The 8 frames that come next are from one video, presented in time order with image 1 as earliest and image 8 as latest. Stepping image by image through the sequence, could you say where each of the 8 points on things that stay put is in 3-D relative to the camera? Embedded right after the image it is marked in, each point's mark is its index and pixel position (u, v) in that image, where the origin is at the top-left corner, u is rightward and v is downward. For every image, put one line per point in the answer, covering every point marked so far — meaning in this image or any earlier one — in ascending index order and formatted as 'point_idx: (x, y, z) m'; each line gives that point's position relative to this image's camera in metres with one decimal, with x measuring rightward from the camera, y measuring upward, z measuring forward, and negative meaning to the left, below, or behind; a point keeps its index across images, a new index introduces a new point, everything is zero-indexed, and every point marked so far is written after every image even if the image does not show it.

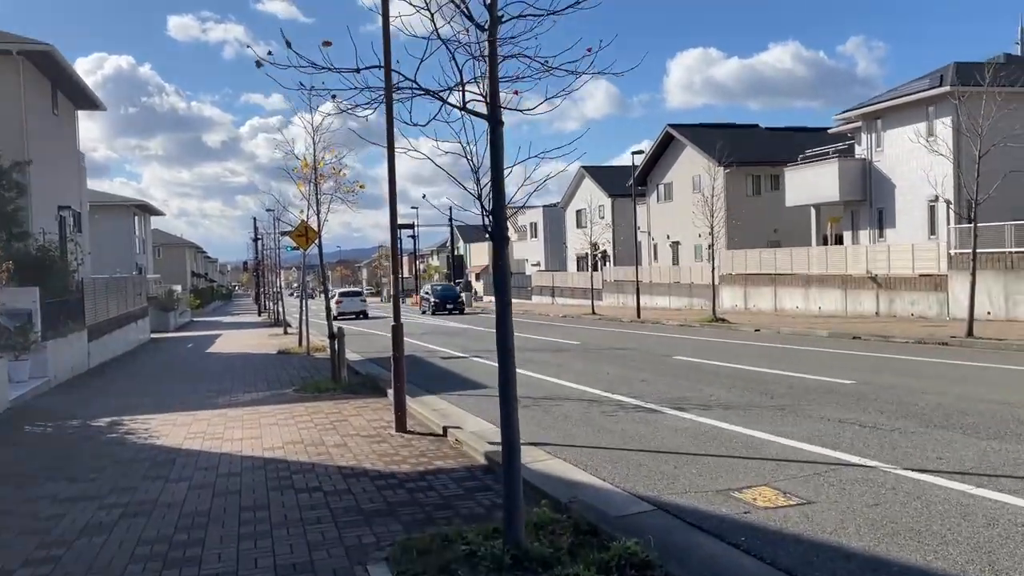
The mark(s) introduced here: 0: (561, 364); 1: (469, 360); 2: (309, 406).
0: (+1.0, -1.6, +17.3) m
1: (-1.0, -1.7, +19.6) m
2: (-3.1, -1.8, +13.0) m
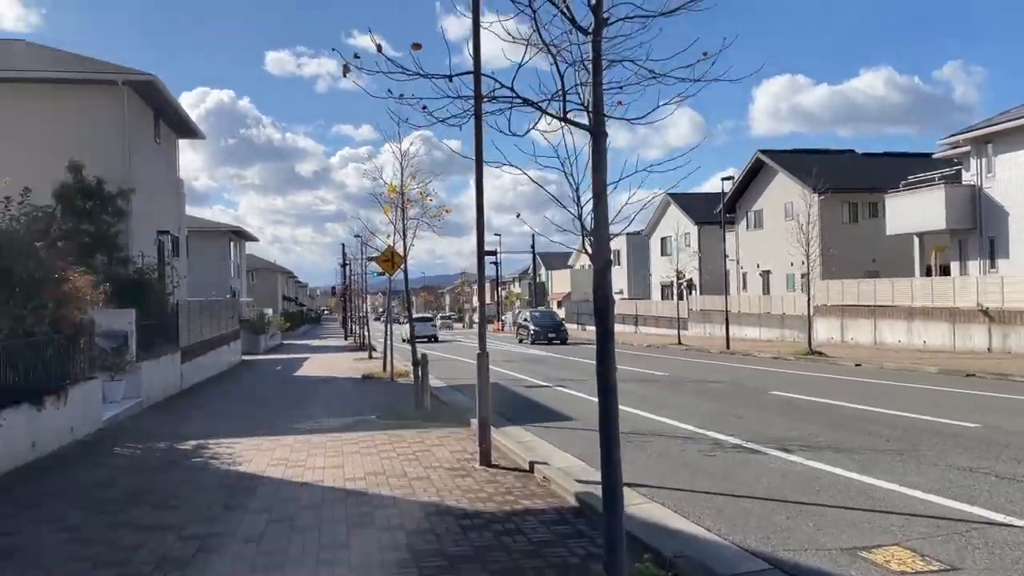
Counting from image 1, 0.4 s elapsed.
0: (+2.7, -2.1, +16.6) m
1: (+0.9, -2.3, +19.1) m
2: (-1.8, -2.2, +12.8) m
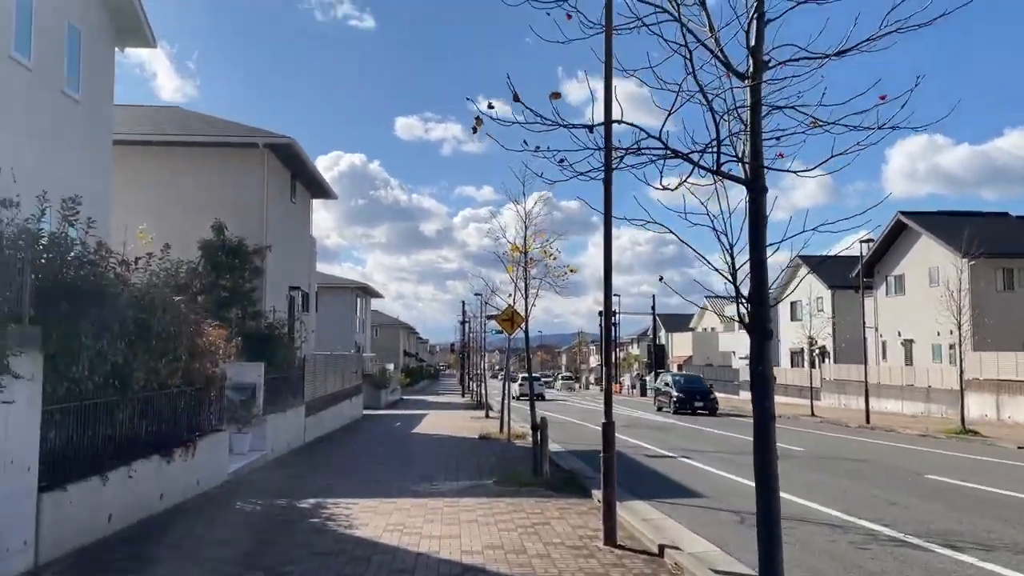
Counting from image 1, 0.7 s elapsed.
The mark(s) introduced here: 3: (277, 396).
0: (+5.0, -3.4, +15.4) m
1: (+3.6, -3.7, +18.1) m
2: (0.0, -3.1, +12.3) m
3: (-5.4, -2.5, +19.6) m
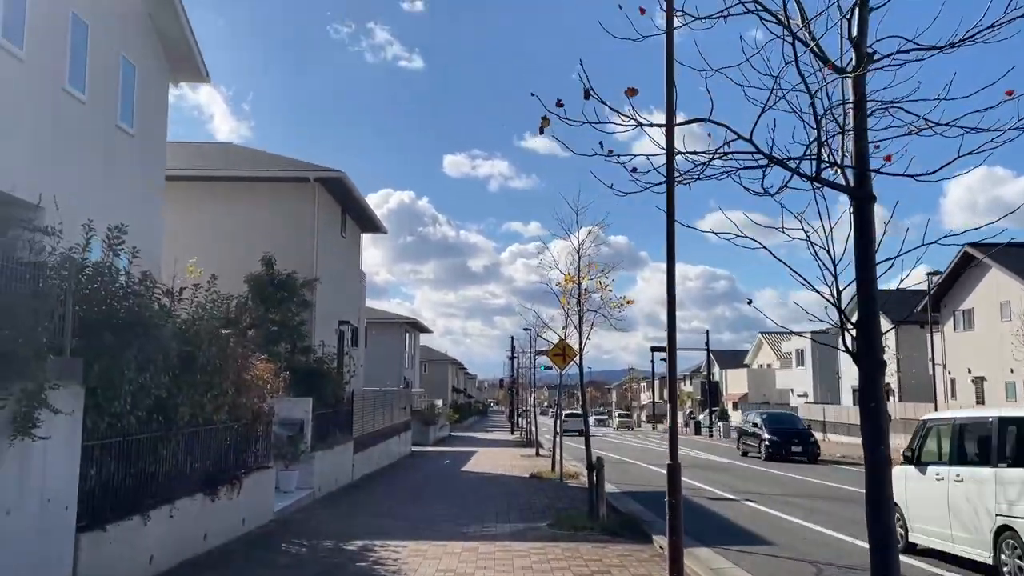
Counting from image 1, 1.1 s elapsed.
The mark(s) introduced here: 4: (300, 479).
0: (+5.9, -4.0, +14.5) m
1: (+4.7, -4.4, +17.2) m
2: (+0.7, -3.6, +11.6) m
3: (-4.2, -3.3, +19.2) m
4: (-4.3, -3.9, +17.3) m
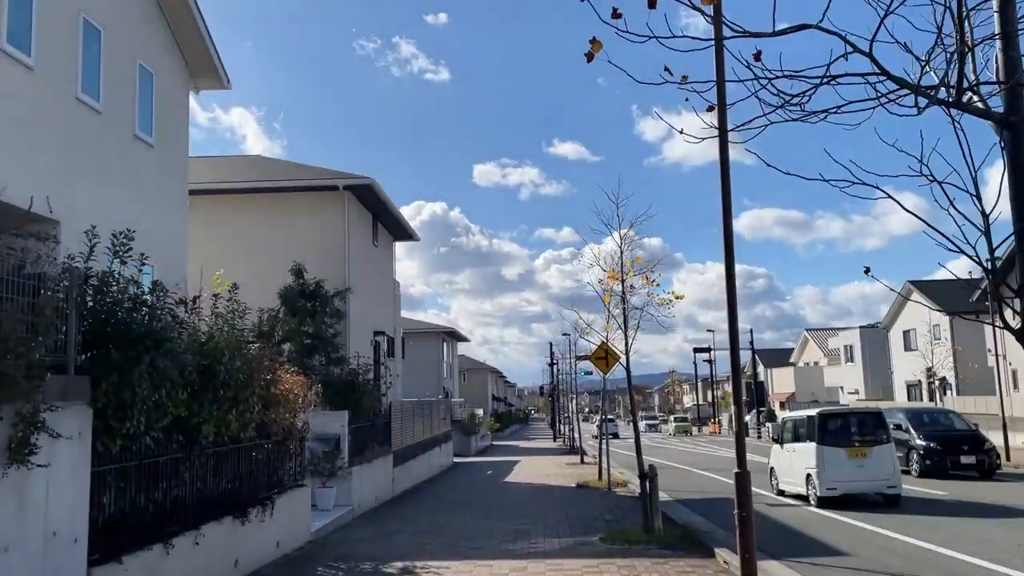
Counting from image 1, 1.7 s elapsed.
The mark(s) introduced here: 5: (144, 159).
0: (+6.7, -3.7, +13.4) m
1: (+5.6, -4.2, +16.1) m
2: (+1.4, -3.5, +10.7) m
3: (-3.3, -3.5, +18.6) m
4: (-3.4, -4.1, +16.6) m
5: (-6.2, +2.2, +14.4) m
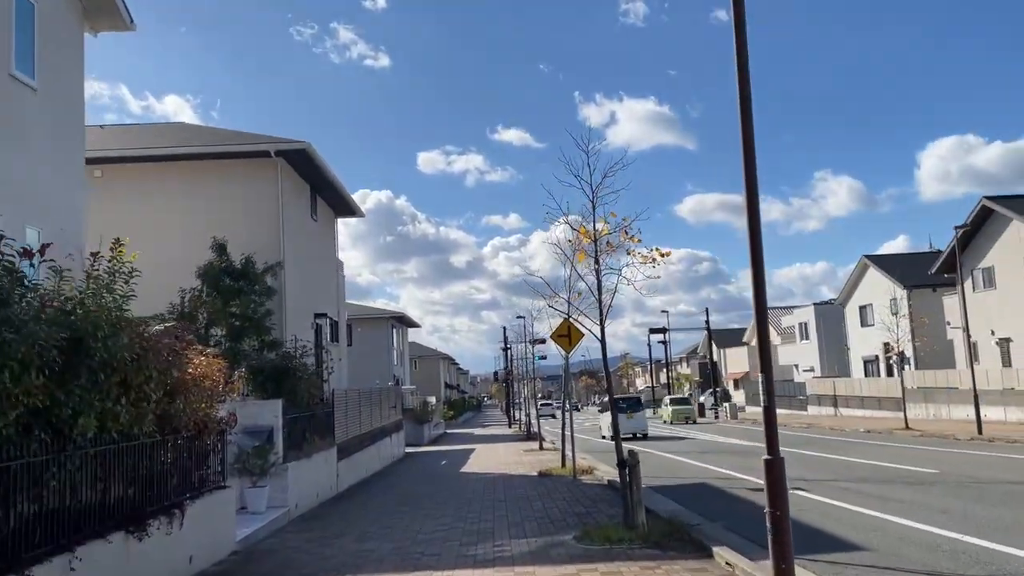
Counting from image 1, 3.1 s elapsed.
0: (+6.2, -3.1, +11.9) m
1: (+4.9, -3.6, +14.6) m
2: (+1.0, -3.0, +9.0) m
3: (-4.1, -2.9, +16.5) m
4: (-4.1, -3.6, +14.5) m
5: (-6.9, +2.6, +12.0) m
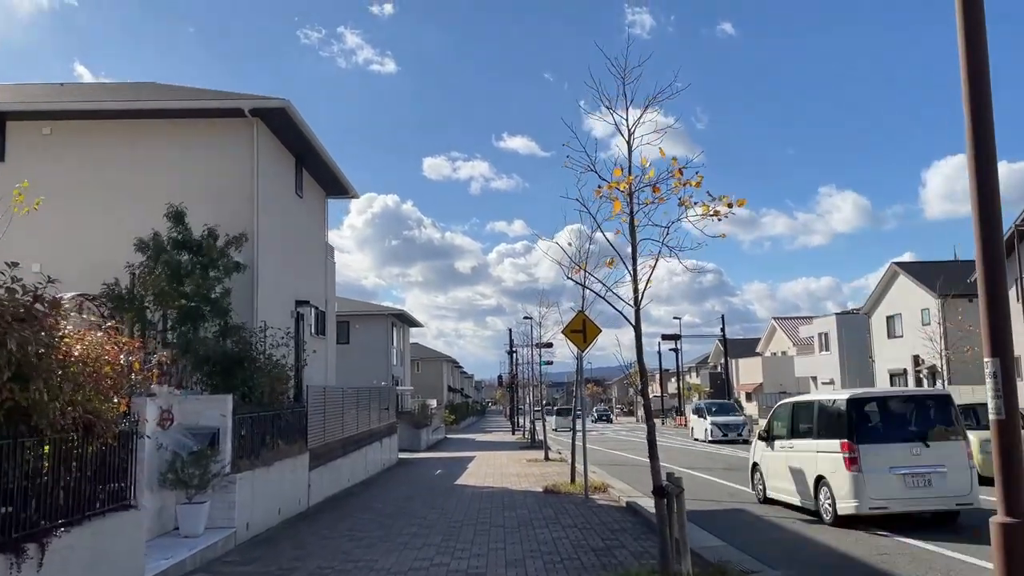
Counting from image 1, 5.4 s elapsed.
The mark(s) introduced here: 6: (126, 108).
0: (+6.2, -2.9, +9.0) m
1: (+4.9, -3.4, +11.7) m
2: (+1.0, -2.7, +6.1) m
3: (-4.1, -2.5, +13.7) m
4: (-4.1, -3.1, +11.7) m
5: (-6.8, +3.2, +9.3) m
6: (-8.0, +3.8, +17.6) m
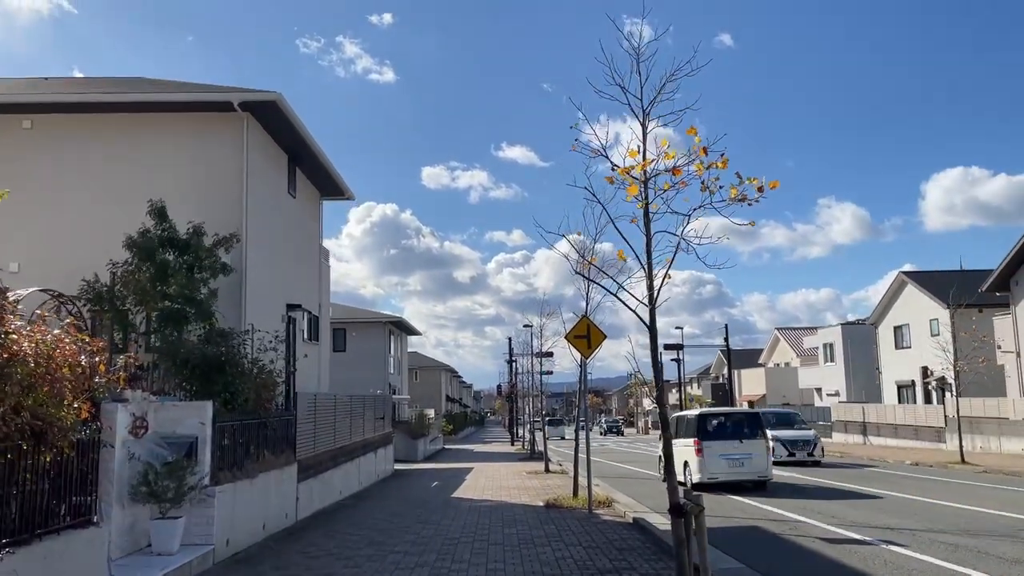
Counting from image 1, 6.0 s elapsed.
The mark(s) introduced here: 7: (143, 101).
0: (+6.2, -2.9, +8.2) m
1: (+4.9, -3.4, +10.9) m
2: (+1.0, -2.6, +5.2) m
3: (-4.1, -2.5, +12.8) m
4: (-4.1, -3.1, +10.8) m
5: (-6.7, +3.2, +8.5) m
6: (-7.9, +3.8, +16.8) m
7: (-7.3, +3.7, +16.8) m
